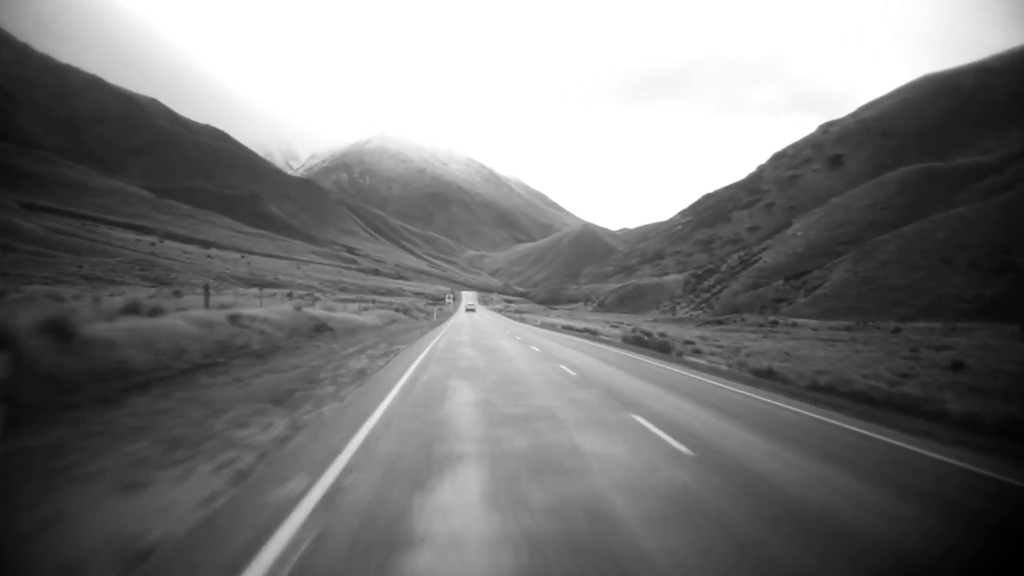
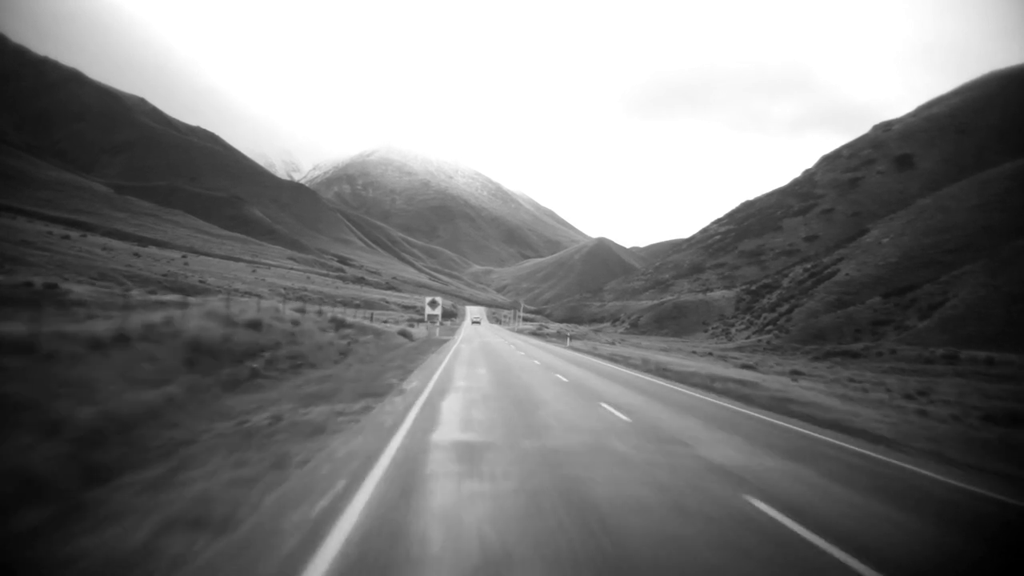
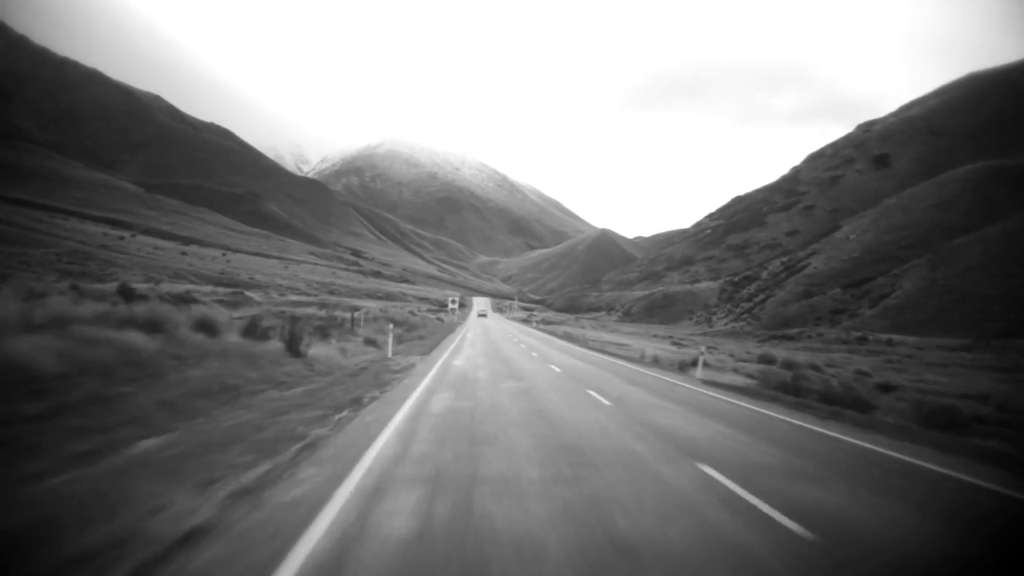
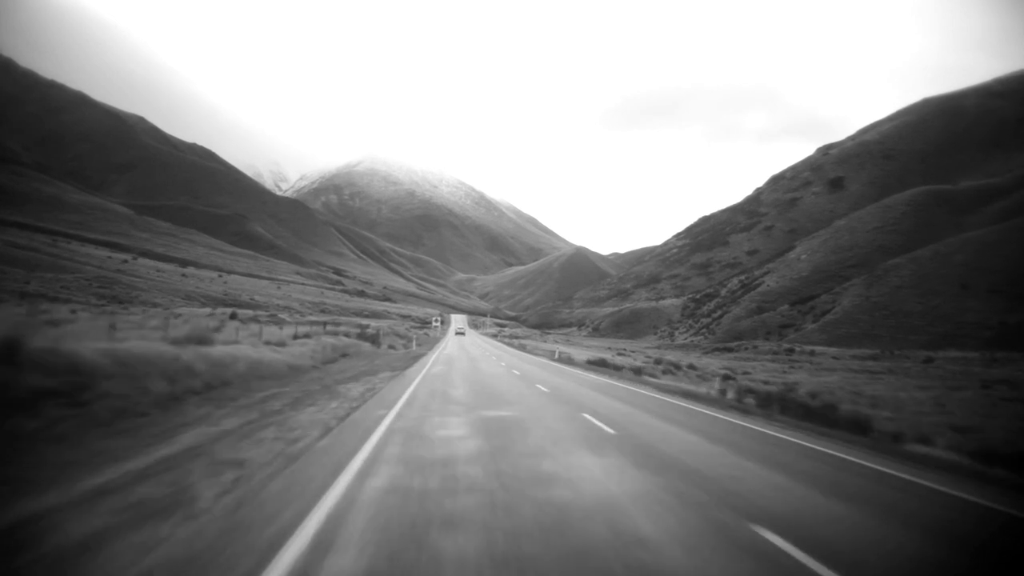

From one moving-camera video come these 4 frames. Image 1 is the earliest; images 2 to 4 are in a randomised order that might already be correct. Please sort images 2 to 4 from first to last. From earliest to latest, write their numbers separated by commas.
4, 3, 2
